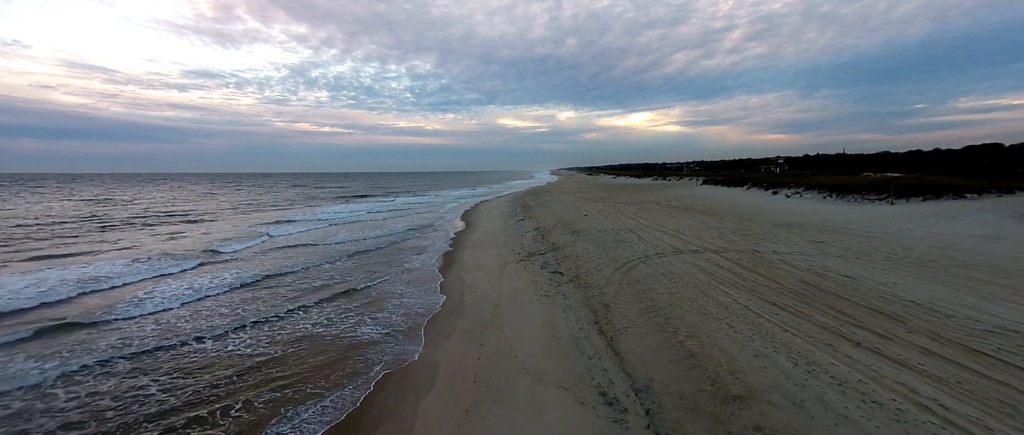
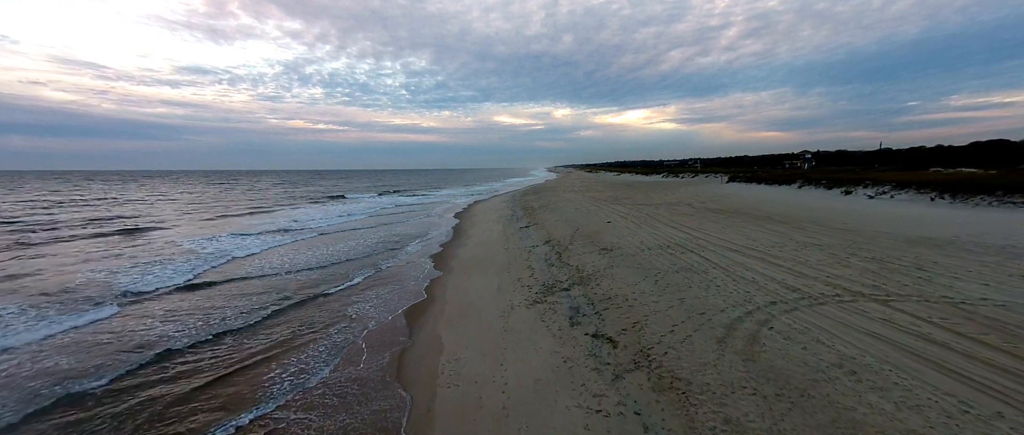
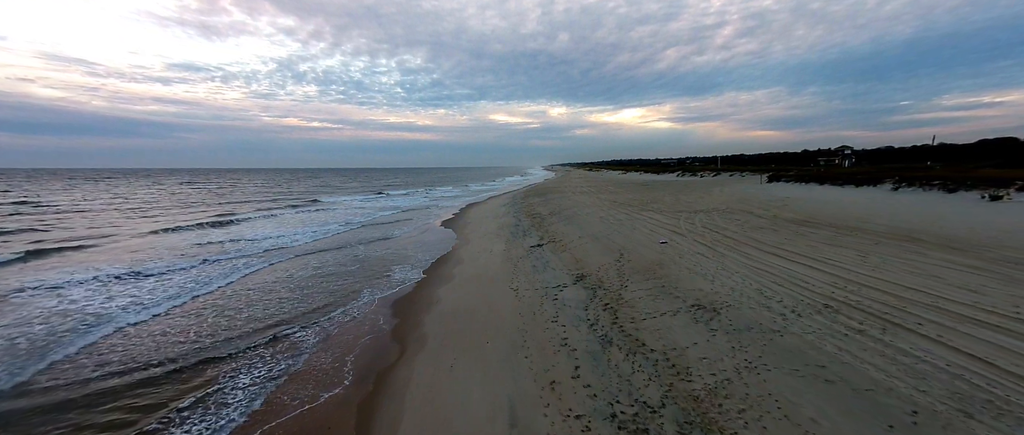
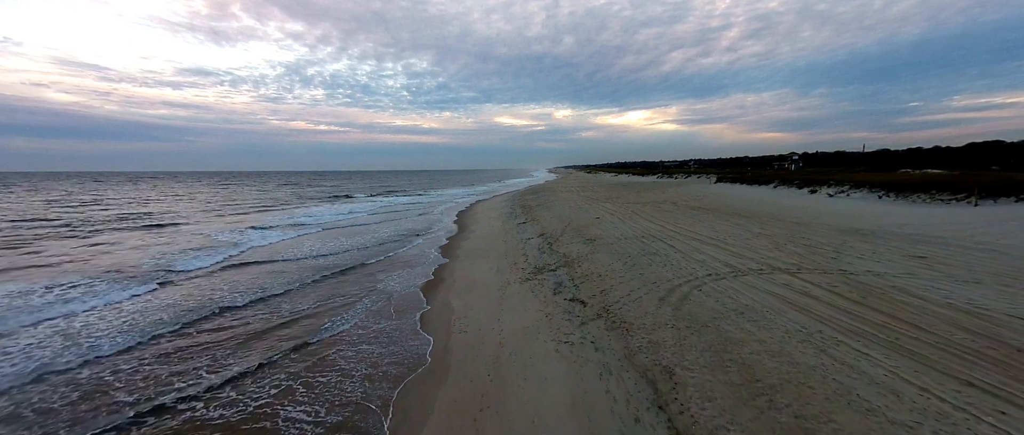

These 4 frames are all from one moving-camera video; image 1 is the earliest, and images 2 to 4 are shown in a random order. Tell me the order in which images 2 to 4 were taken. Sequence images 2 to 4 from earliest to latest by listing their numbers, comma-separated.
4, 2, 3
